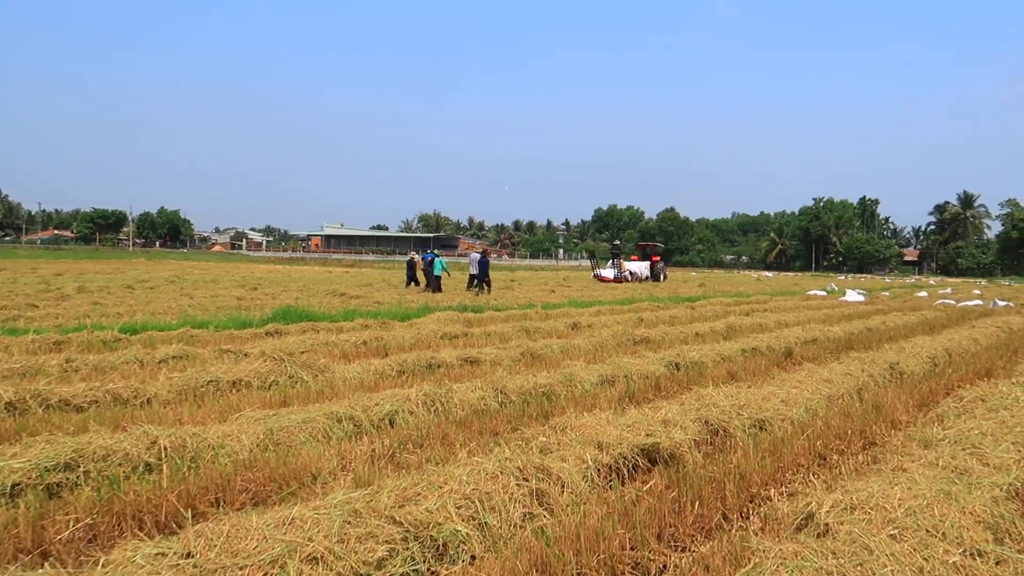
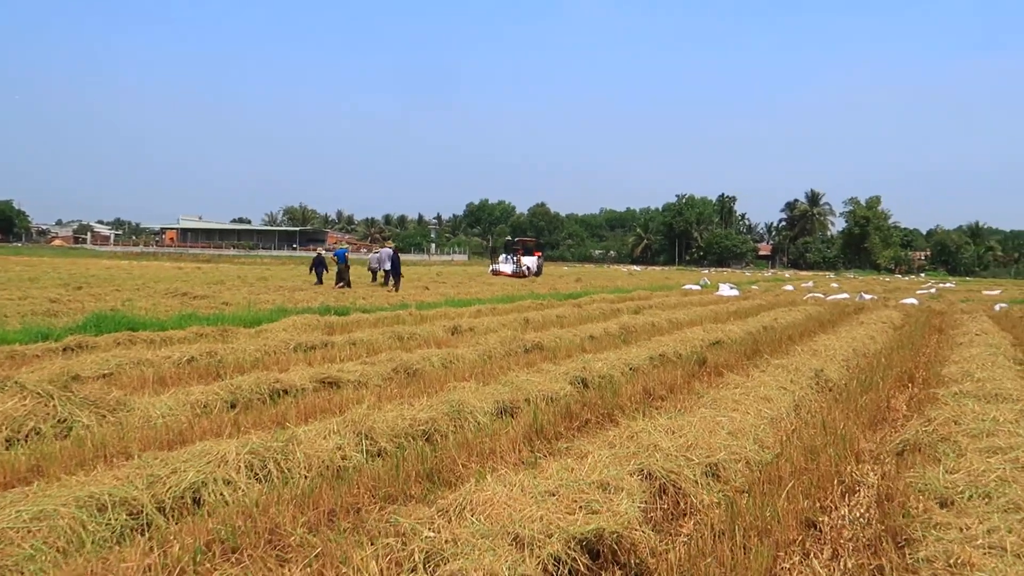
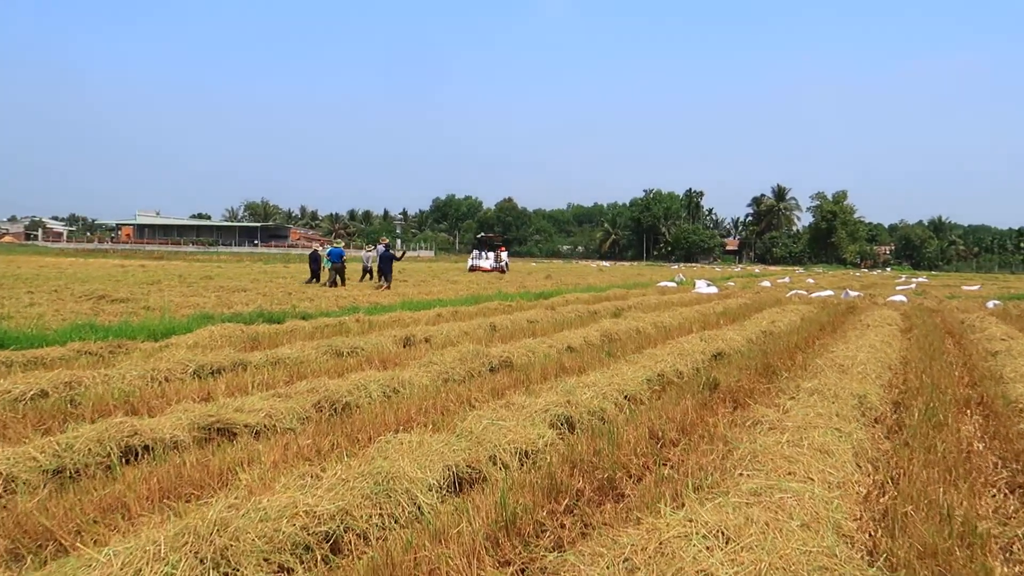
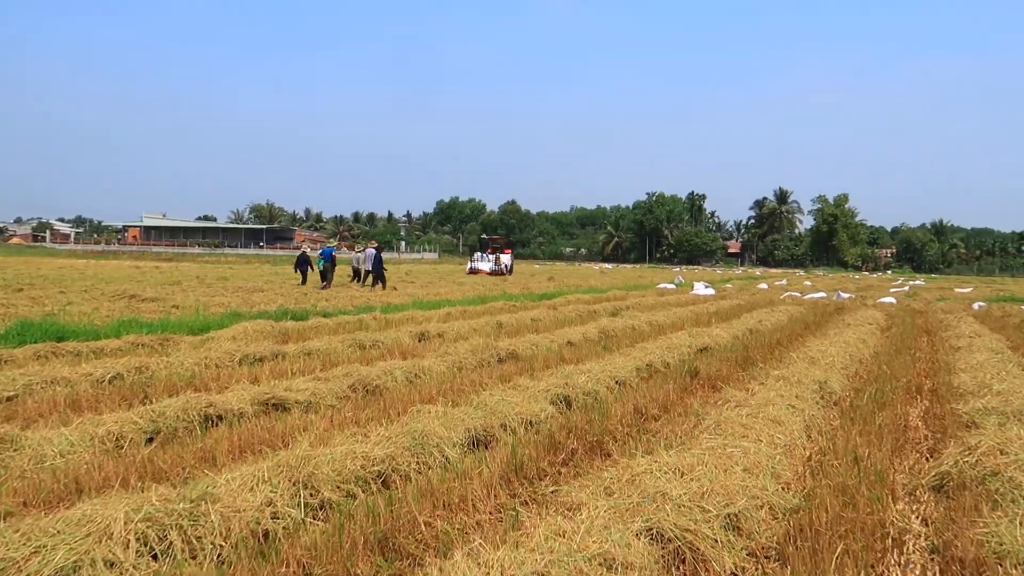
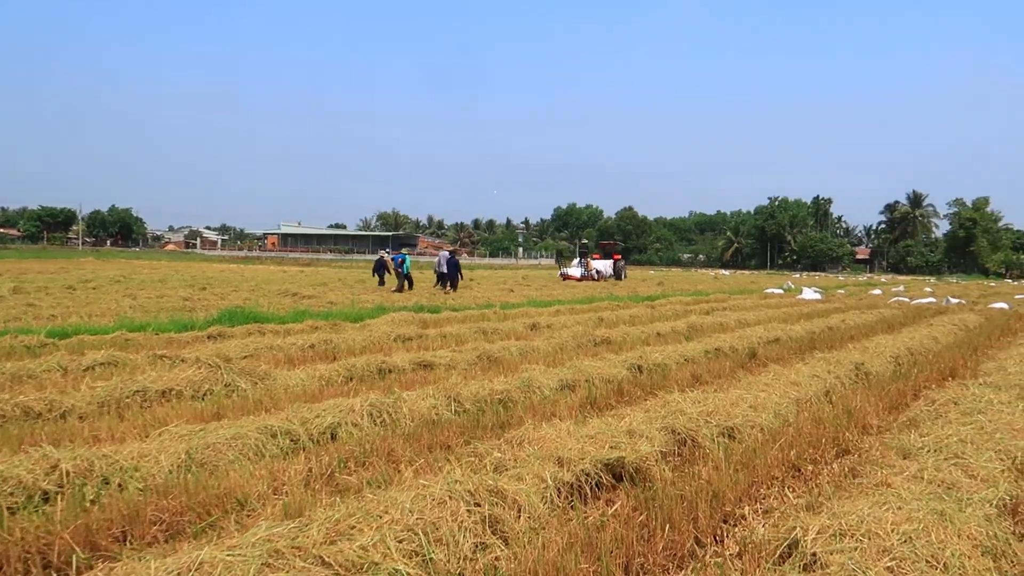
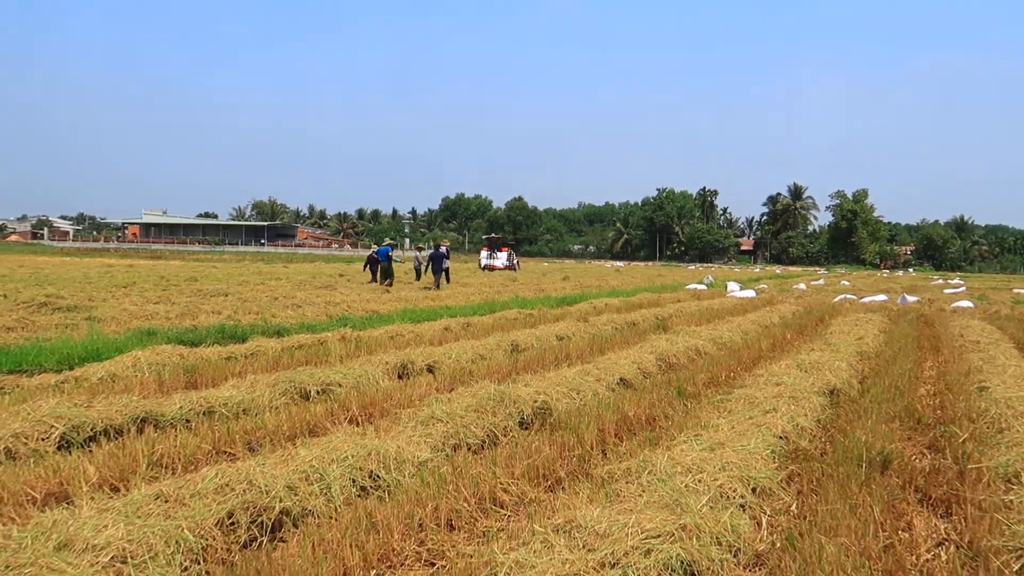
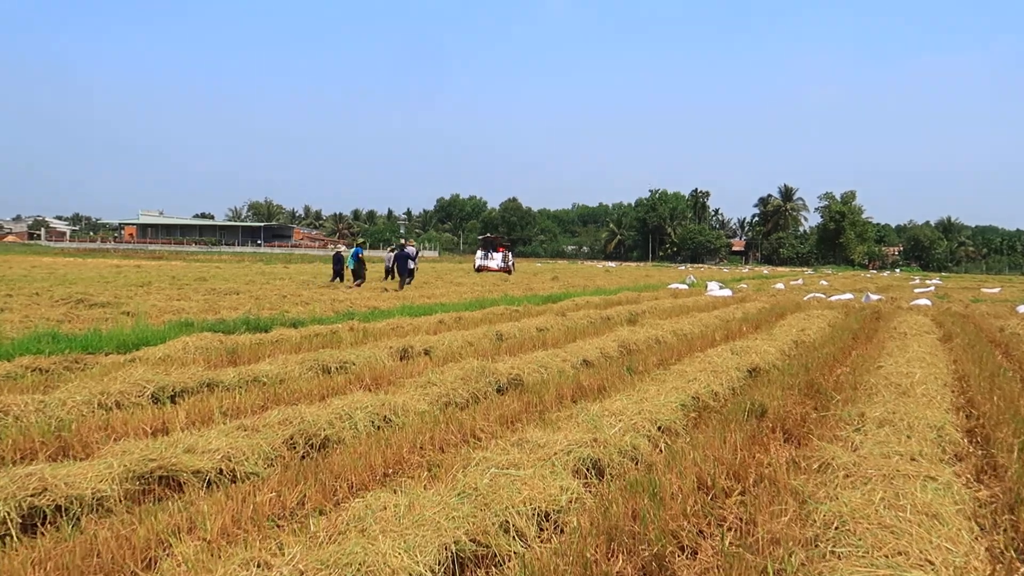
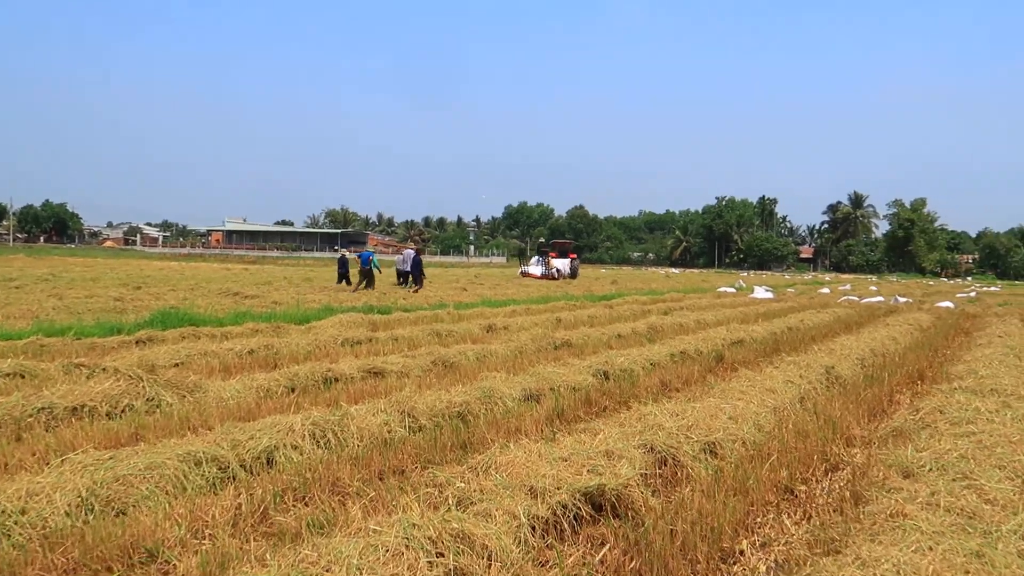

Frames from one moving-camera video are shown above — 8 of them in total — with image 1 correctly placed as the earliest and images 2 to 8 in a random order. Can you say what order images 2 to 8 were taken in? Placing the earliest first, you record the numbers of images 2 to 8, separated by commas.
5, 8, 2, 4, 3, 7, 6
